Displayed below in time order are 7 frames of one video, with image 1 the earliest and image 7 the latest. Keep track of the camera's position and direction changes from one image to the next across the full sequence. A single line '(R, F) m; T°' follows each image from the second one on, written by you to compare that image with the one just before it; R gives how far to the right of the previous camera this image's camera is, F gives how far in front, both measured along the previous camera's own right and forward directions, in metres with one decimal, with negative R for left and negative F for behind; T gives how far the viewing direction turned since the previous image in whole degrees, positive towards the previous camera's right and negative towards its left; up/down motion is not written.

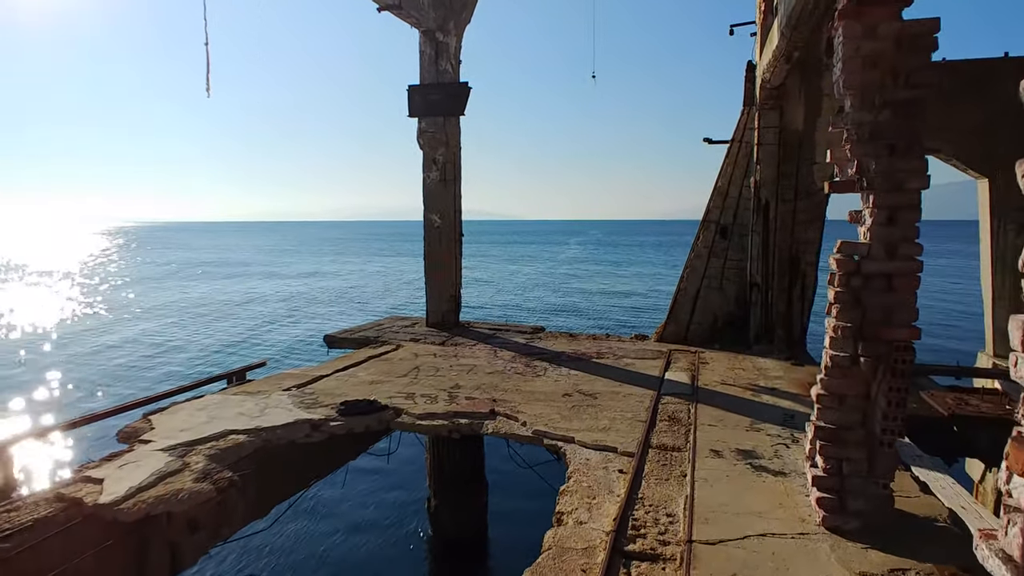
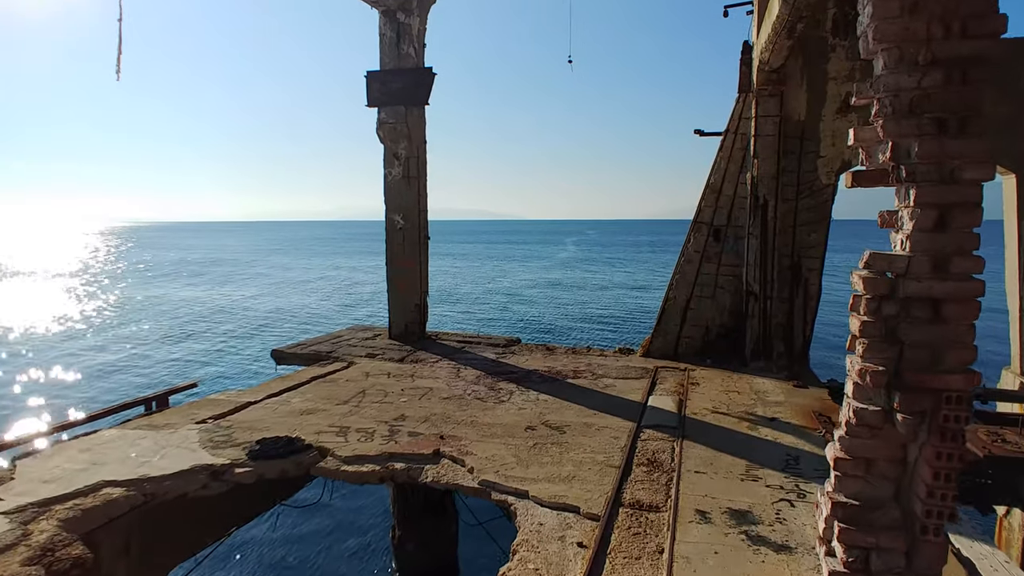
(+0.4, +1.0) m; 0°
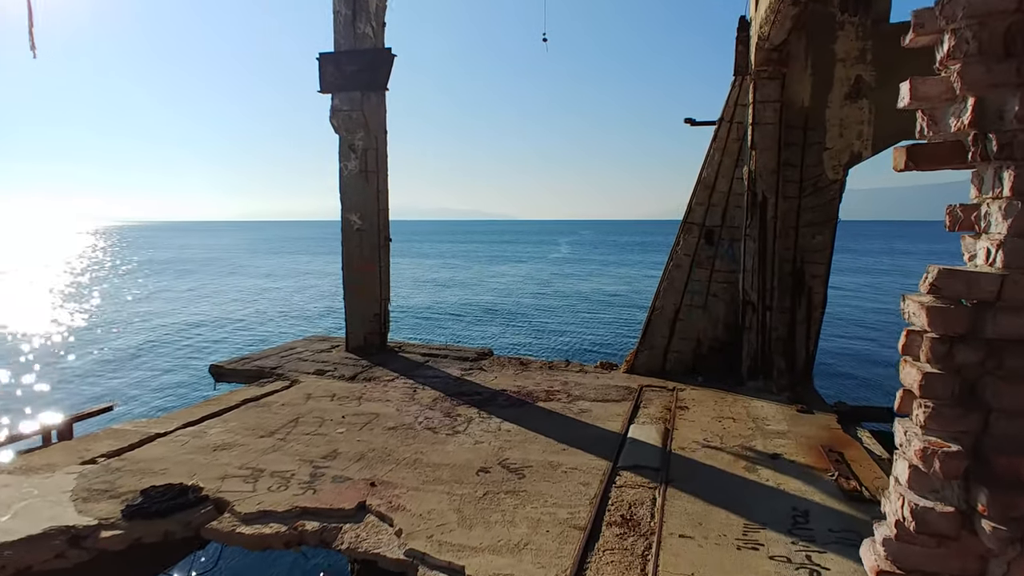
(+0.3, +1.0) m; 0°
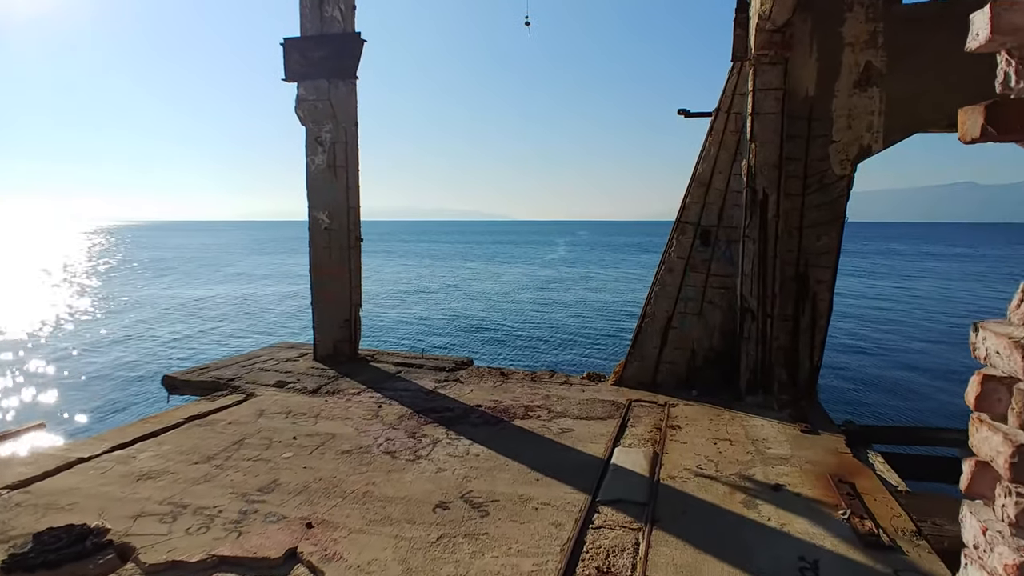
(+0.2, +0.6) m; 0°
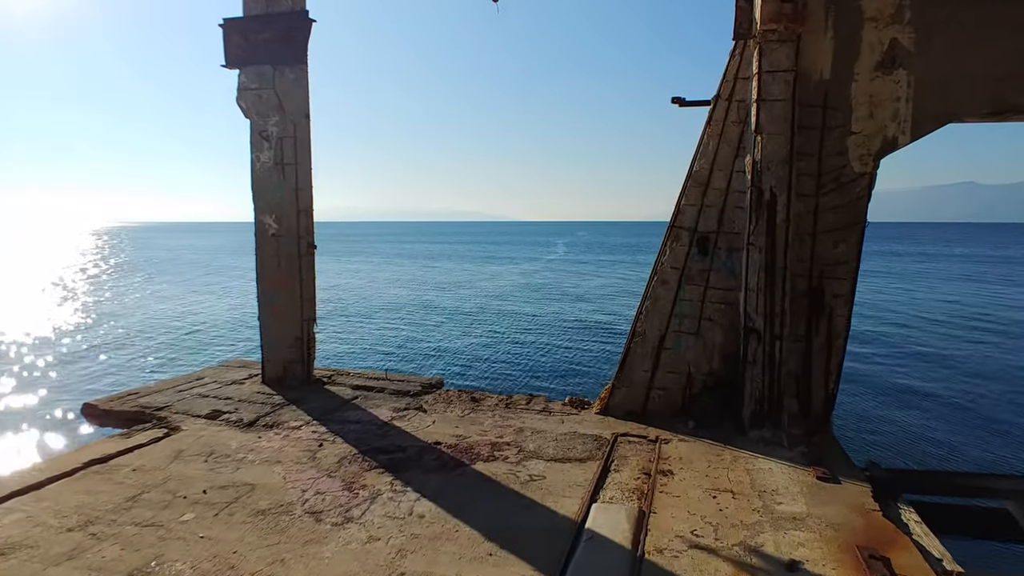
(+0.3, +0.9) m; 0°
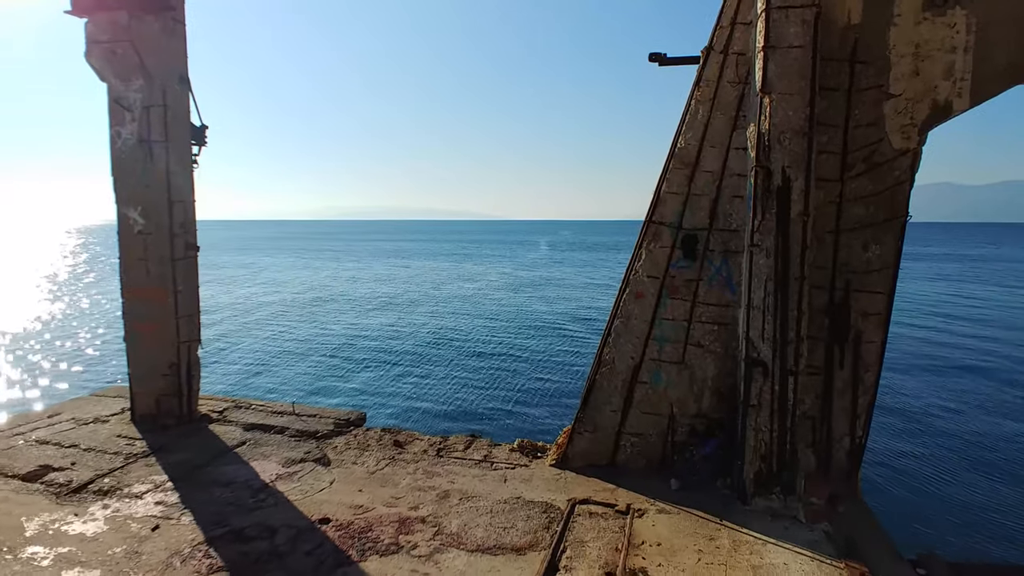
(+0.4, +1.5) m; +1°
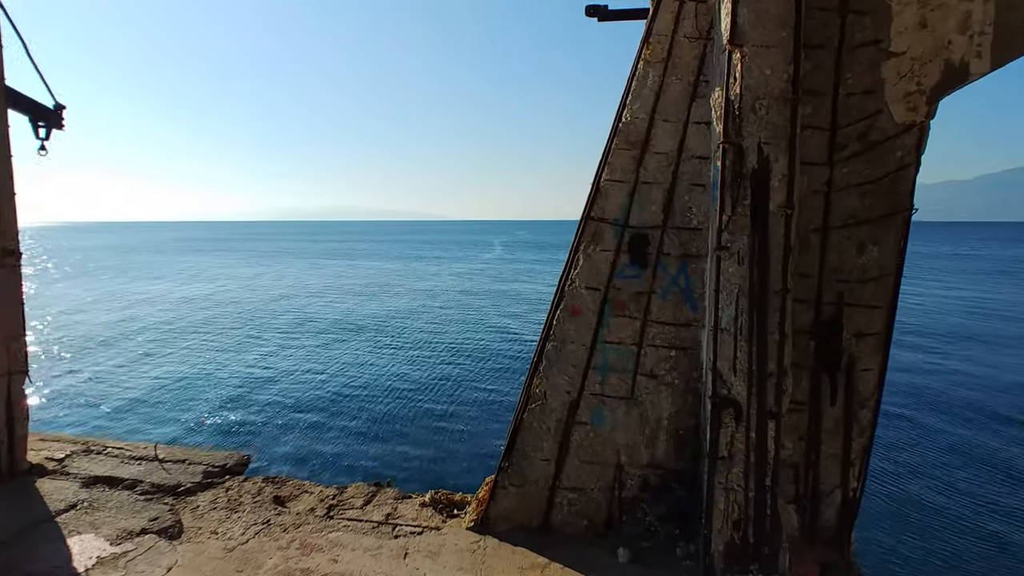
(+0.3, +1.1) m; +4°
